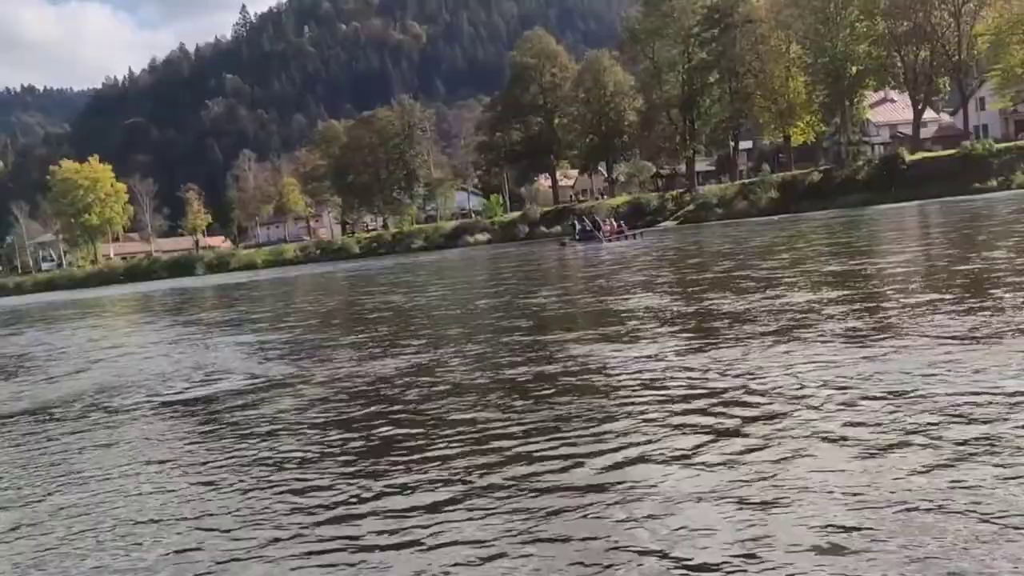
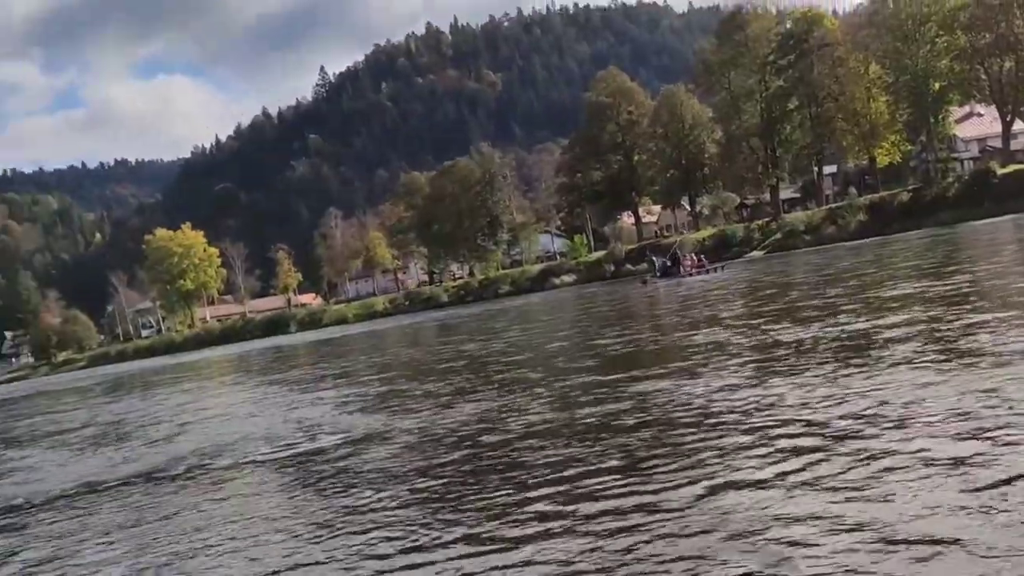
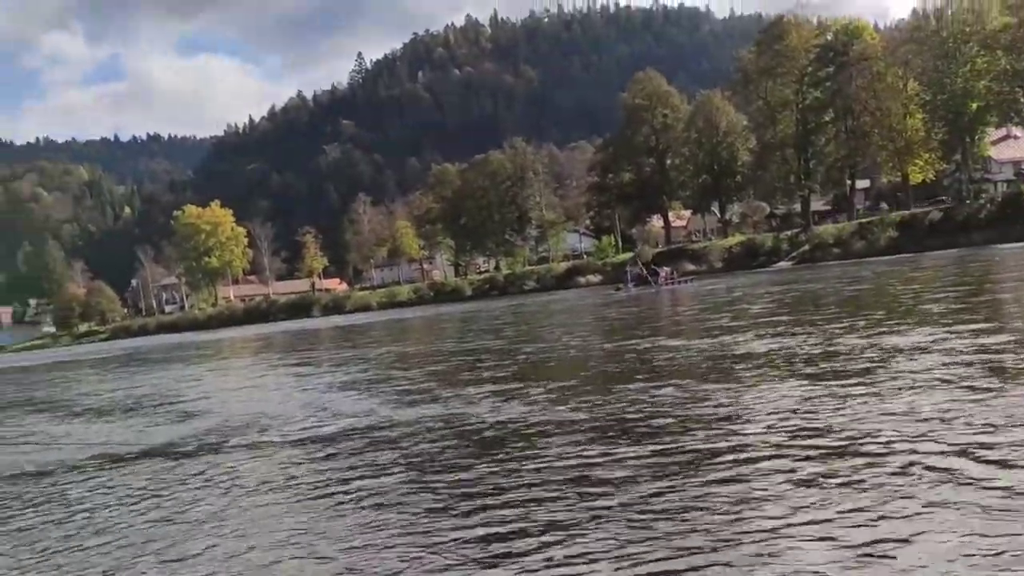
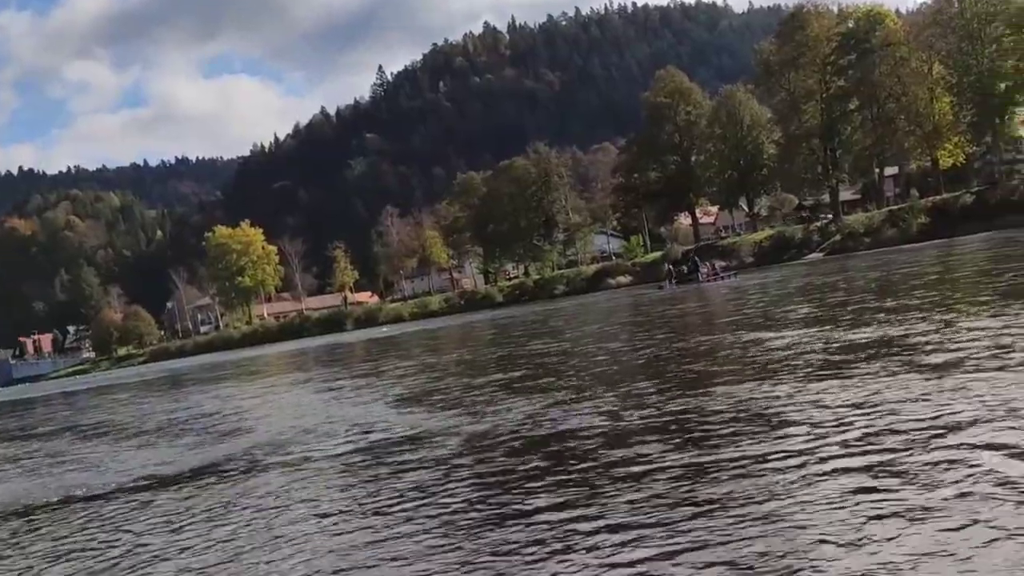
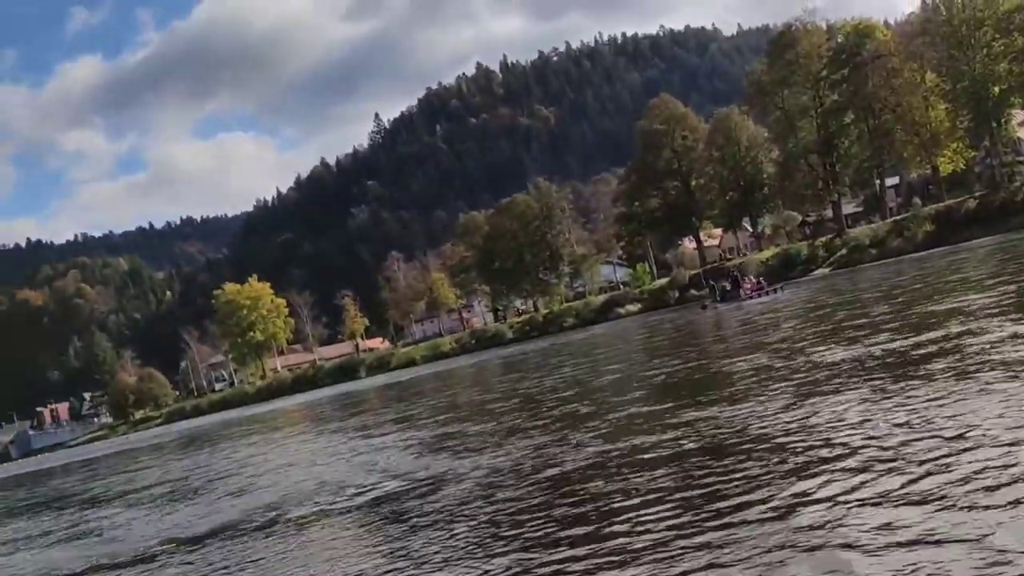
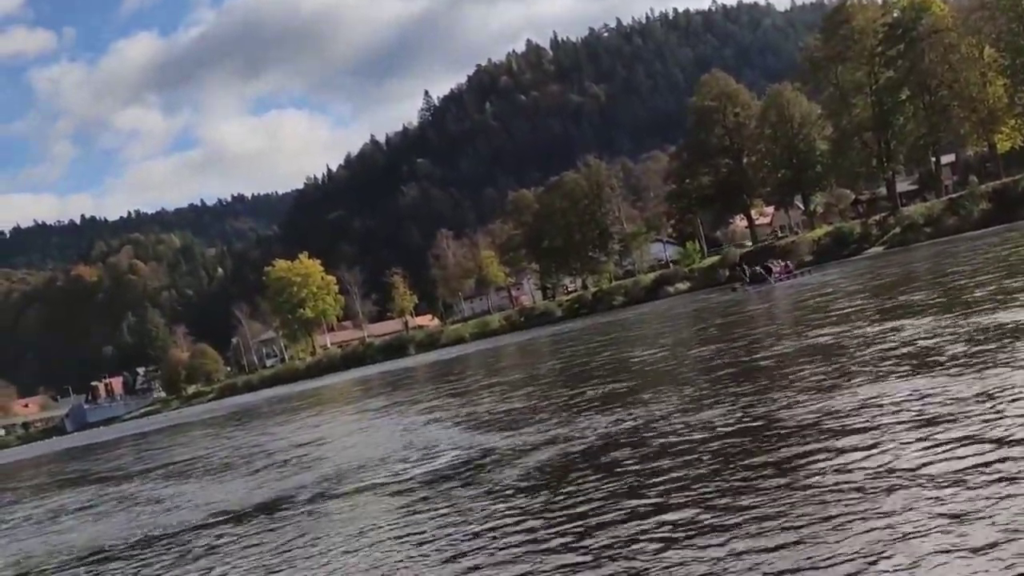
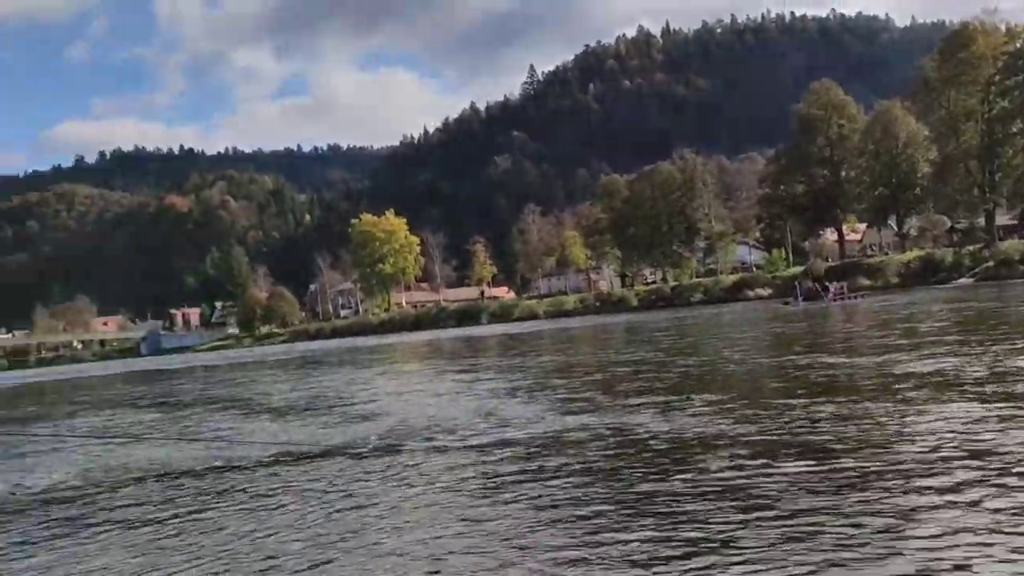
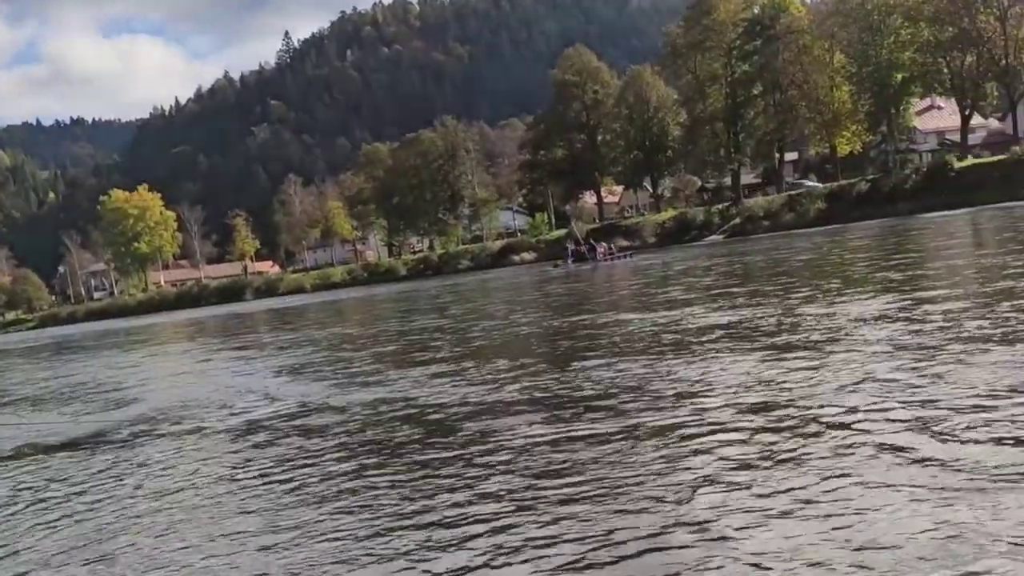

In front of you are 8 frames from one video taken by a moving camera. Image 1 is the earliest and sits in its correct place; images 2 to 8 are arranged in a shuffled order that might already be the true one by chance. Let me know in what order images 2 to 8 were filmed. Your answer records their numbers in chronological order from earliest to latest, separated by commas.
2, 5, 6, 4, 8, 3, 7
